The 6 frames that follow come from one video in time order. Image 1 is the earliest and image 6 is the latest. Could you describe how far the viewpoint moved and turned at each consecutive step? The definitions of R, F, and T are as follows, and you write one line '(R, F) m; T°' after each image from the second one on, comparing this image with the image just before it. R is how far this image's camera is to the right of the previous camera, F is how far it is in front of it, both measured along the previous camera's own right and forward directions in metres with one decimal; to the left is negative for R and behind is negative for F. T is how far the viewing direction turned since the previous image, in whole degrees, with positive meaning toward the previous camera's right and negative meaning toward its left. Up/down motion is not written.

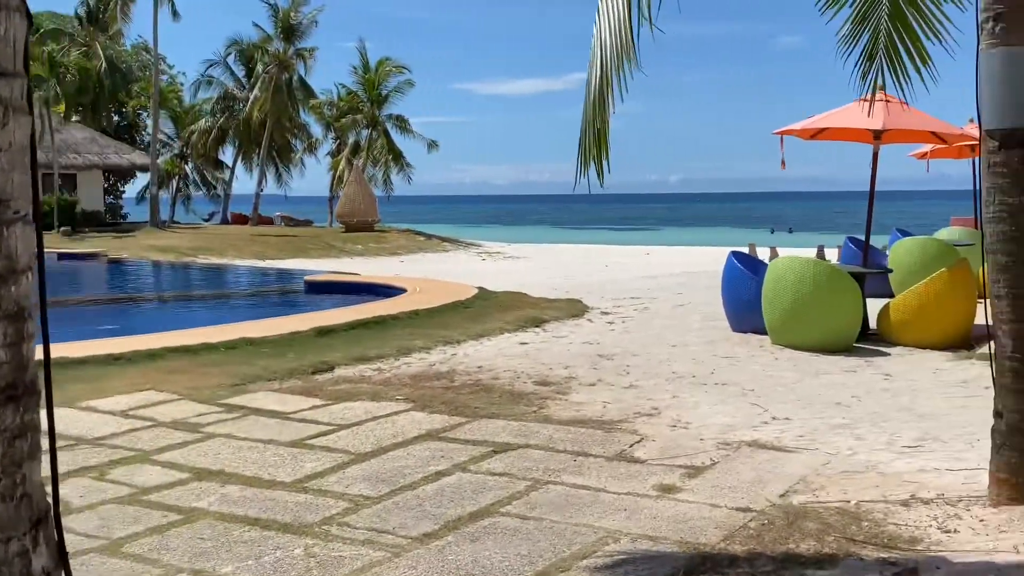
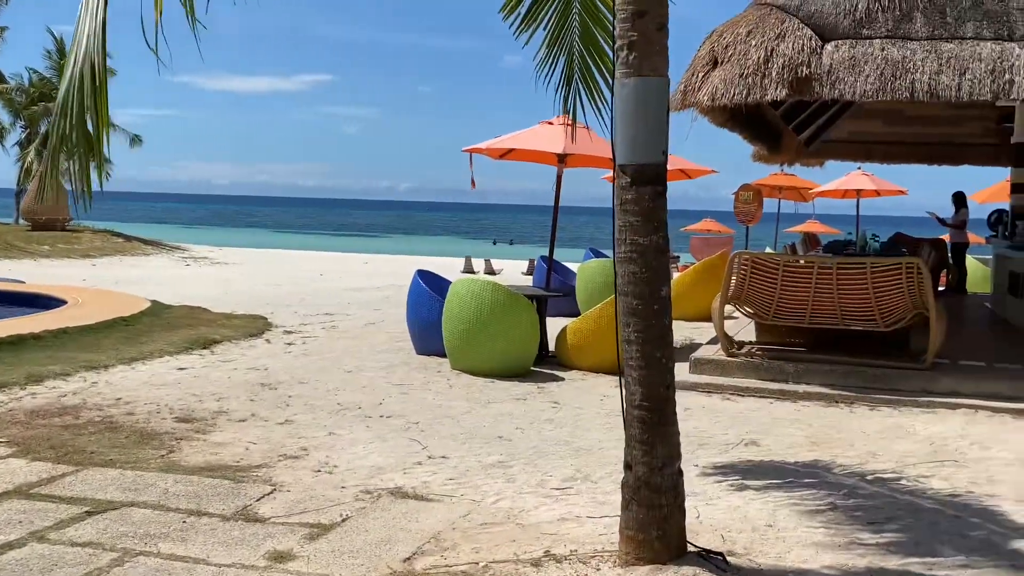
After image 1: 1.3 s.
(+0.4, +0.4) m; +15°
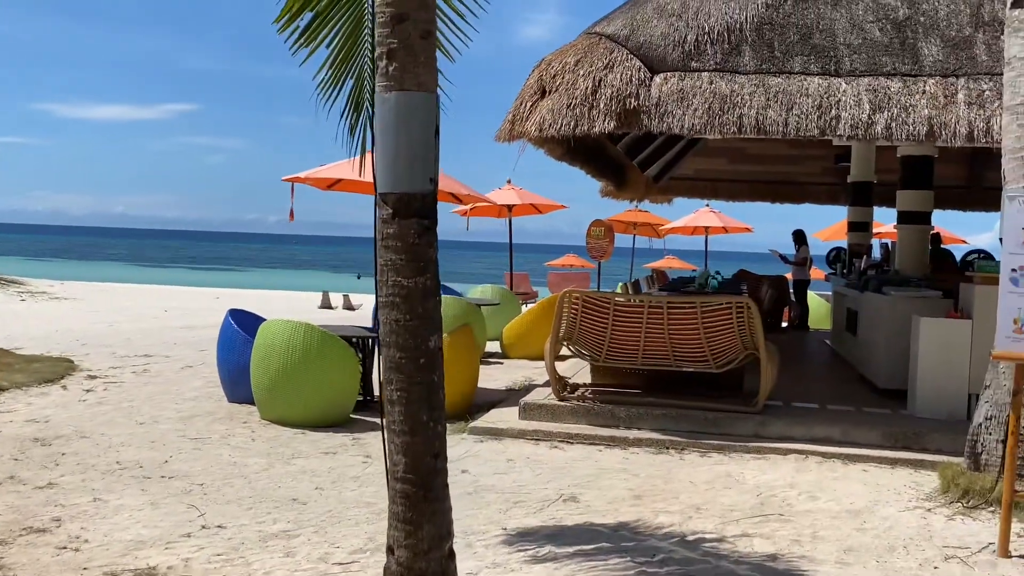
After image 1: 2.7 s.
(+0.3, +0.4) m; +7°
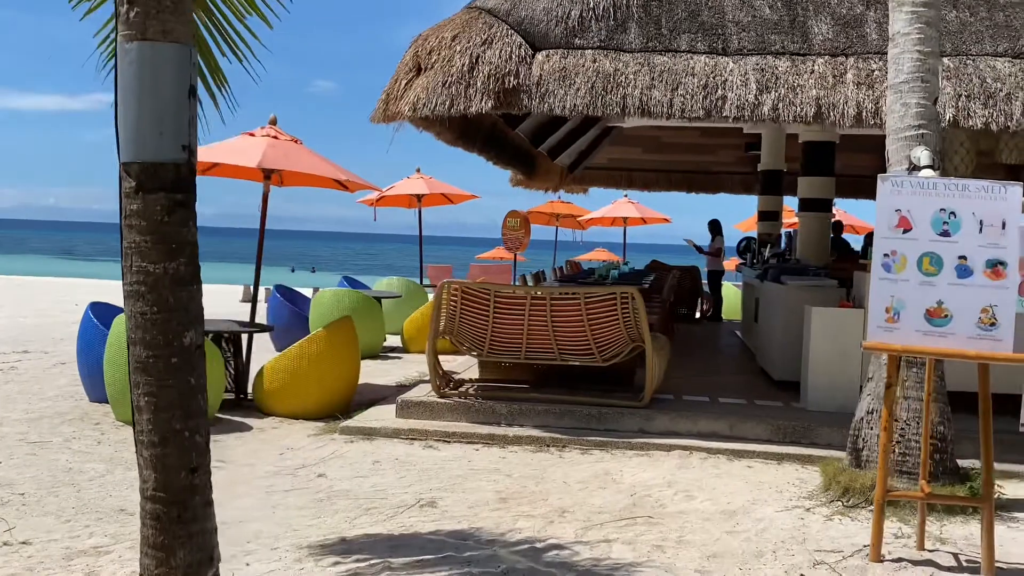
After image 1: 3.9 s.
(+0.4, +0.3) m; +3°
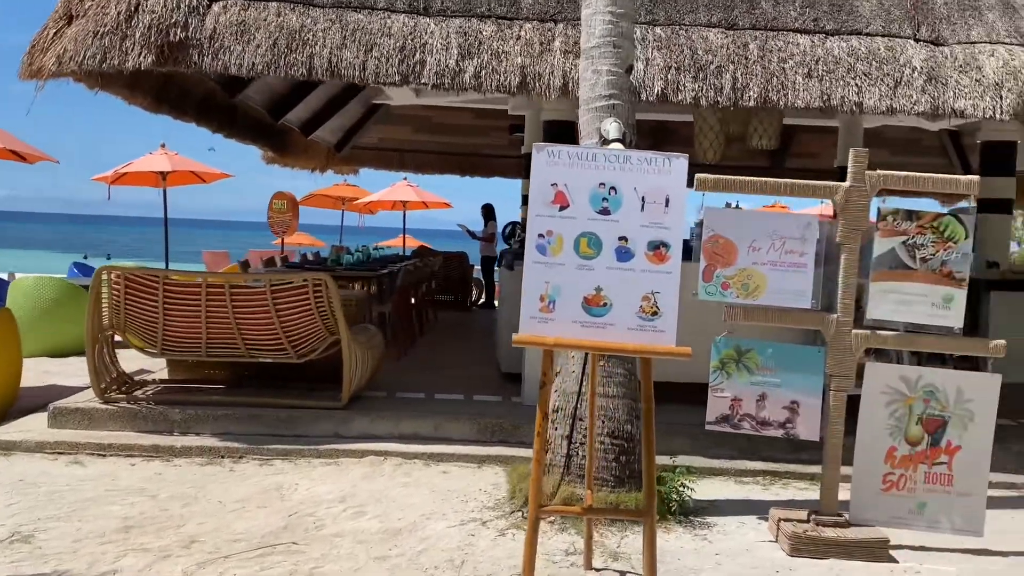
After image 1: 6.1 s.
(+0.7, +0.5) m; +10°
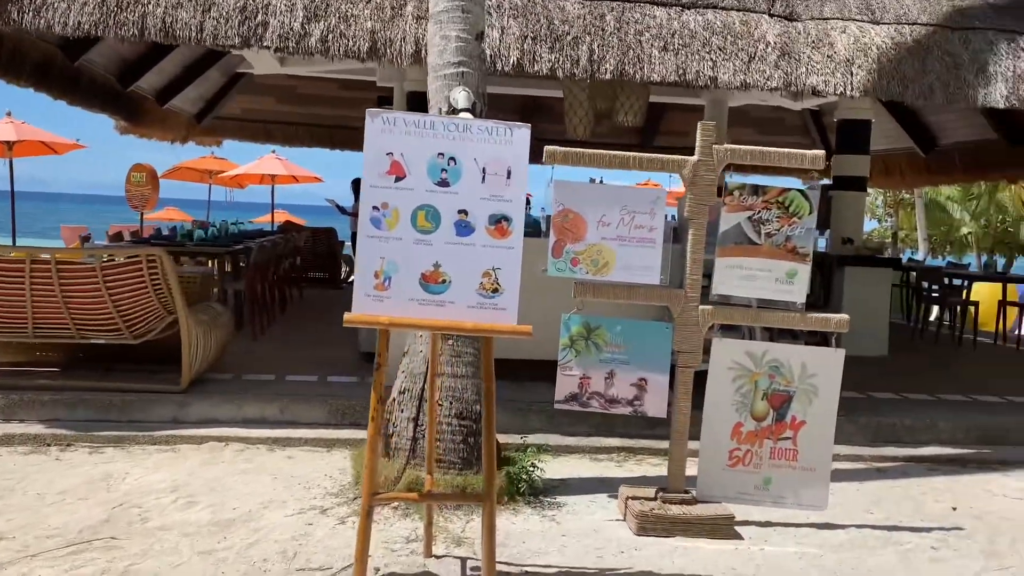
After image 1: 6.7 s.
(+0.2, +0.1) m; +6°
